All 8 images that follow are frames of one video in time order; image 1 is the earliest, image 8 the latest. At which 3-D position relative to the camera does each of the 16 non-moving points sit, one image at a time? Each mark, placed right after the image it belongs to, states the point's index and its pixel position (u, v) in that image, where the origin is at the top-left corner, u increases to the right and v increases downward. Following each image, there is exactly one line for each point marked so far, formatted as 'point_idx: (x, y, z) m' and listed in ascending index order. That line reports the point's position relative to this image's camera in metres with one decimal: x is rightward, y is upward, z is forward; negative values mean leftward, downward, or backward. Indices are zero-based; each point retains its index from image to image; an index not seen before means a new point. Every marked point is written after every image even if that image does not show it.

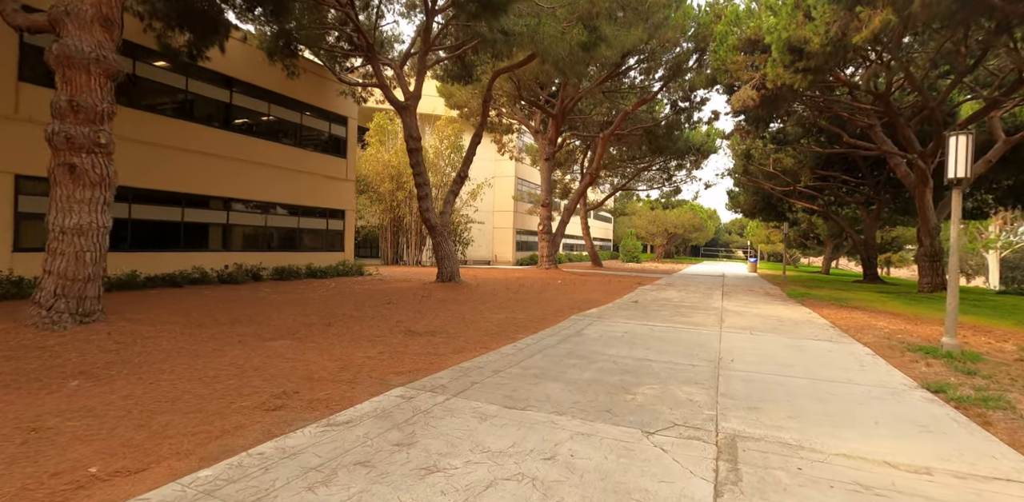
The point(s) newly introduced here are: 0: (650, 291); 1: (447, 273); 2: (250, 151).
0: (+4.1, -1.2, +15.2) m
1: (-1.8, -0.6, +14.2) m
2: (-7.7, +2.9, +15.4) m
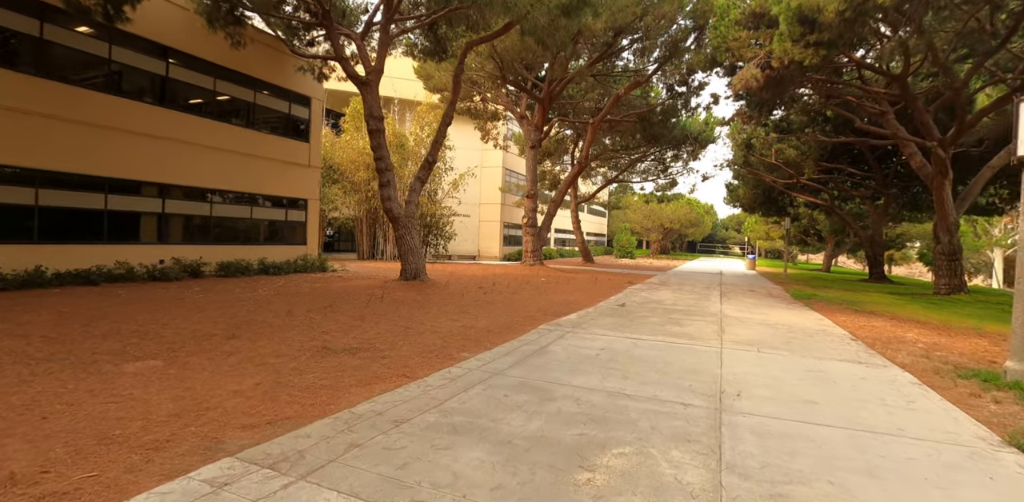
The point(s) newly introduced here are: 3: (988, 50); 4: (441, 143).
0: (+3.4, -1.1, +13.6) m
1: (-2.5, -0.5, +12.6) m
2: (-8.3, +3.1, +13.6) m
3: (+13.9, +5.9, +14.9) m
4: (-1.9, +2.8, +13.2) m
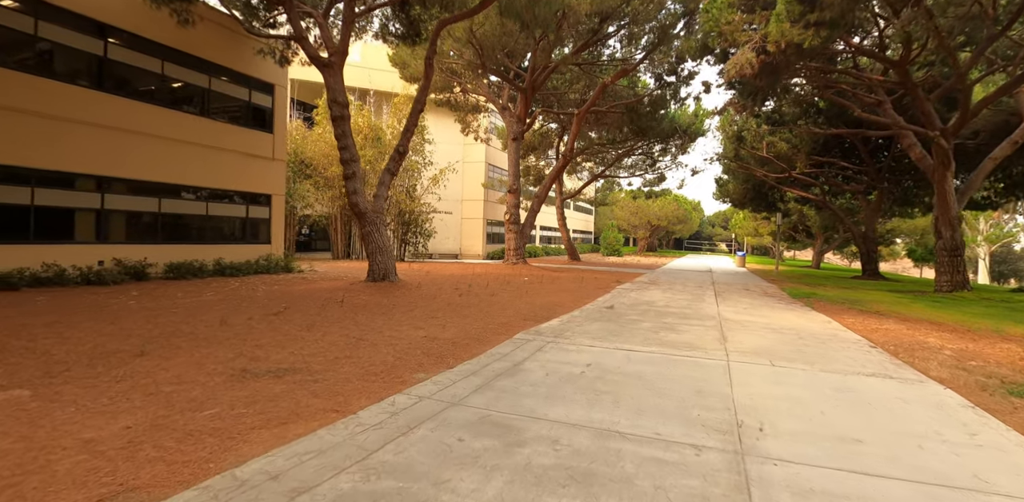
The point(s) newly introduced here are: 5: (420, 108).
0: (+2.9, -1.0, +12.6) m
1: (-3.0, -0.5, +11.5) m
2: (-8.9, +3.1, +12.4) m
3: (+13.3, +6.0, +14.1) m
4: (-2.4, +2.8, +12.1) m
5: (-2.2, +3.4, +12.1) m
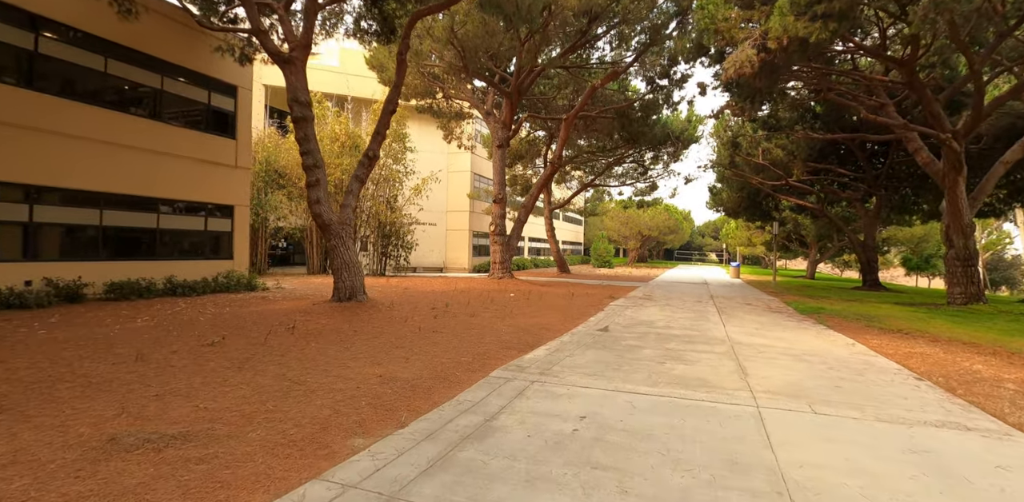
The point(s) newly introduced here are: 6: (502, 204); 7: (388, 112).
0: (+2.5, -1.3, +11.5) m
1: (-3.4, -0.8, +10.2) m
2: (-9.3, +2.7, +11.1) m
3: (+12.9, +5.8, +13.4) m
4: (-2.8, +2.5, +10.9) m
5: (-2.6, +3.1, +10.9) m
6: (-0.4, +1.7, +19.1) m
7: (-2.7, +3.0, +10.9) m
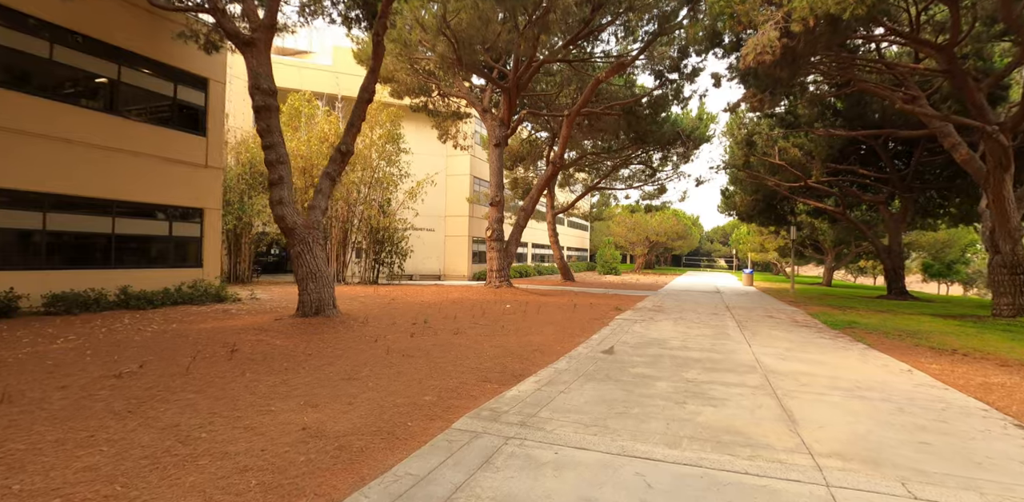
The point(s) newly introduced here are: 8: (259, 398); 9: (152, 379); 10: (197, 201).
0: (+2.4, -1.5, +10.1) m
1: (-3.5, -0.9, +8.9) m
2: (-9.4, +2.6, +9.9) m
3: (+12.7, +5.6, +11.9) m
4: (-2.9, +2.4, +9.7) m
5: (-2.8, +2.9, +9.7) m
6: (-0.5, +1.5, +17.8) m
7: (-2.8, +2.9, +9.7) m
8: (-2.3, -1.3, +4.7) m
9: (-3.7, -1.3, +5.4) m
10: (-8.1, +1.3, +12.9) m
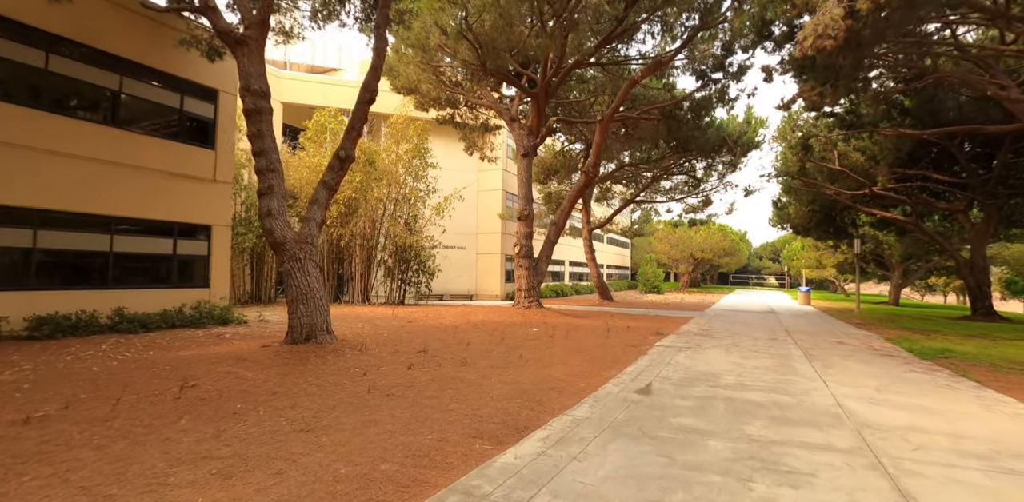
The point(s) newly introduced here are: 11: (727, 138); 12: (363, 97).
0: (+2.7, -1.7, +8.5) m
1: (-3.2, -1.2, +7.9) m
2: (-9.1, +2.2, +9.4) m
3: (+13.2, +5.4, +9.8) m
4: (-2.6, +2.1, +8.7) m
5: (-2.5, +2.6, +8.7) m
6: (+0.5, +0.9, +16.5) m
7: (-2.5, +2.6, +8.7) m
8: (-2.4, -1.5, +3.6) m
9: (-3.7, -1.5, +4.3) m
10: (-7.5, +0.8, +12.3) m
11: (+7.8, +4.1, +18.6) m
12: (-2.5, +2.6, +8.7) m
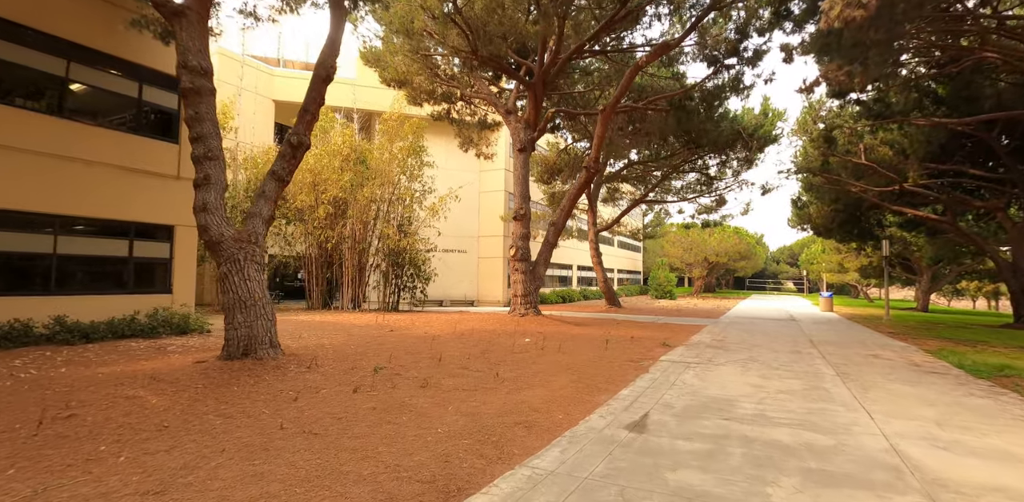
0: (+2.4, -1.7, +7.2) m
1: (-3.6, -1.2, +6.7) m
2: (-9.4, +2.2, +8.5) m
3: (+12.8, +5.4, +8.3) m
4: (-2.9, +2.1, +7.6) m
5: (-2.8, +2.6, +7.6) m
6: (+0.4, +0.9, +15.3) m
7: (-2.8, +2.6, +7.6) m
8: (-2.8, -1.4, +2.4) m
9: (-4.2, -1.4, +3.2) m
10: (-7.7, +0.8, +11.3) m
11: (+7.8, +4.1, +17.2) m
12: (-2.9, +2.6, +7.5) m
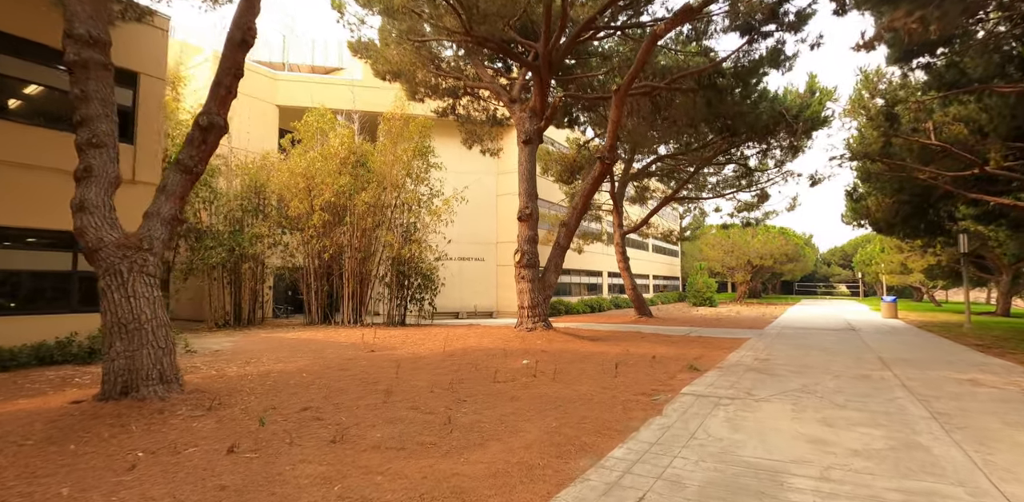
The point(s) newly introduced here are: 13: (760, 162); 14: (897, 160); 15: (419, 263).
0: (+2.0, -1.7, +5.3) m
1: (-4.0, -1.3, +5.3) m
2: (-9.7, +1.9, +7.5) m
3: (+12.4, +5.7, +5.7) m
4: (-3.4, +2.0, +6.1) m
5: (-3.2, +2.5, +6.1) m
6: (+0.5, +0.7, +13.5) m
7: (-3.3, +2.5, +6.1) m
8: (-3.6, -1.4, +0.9) m
9: (-4.8, -1.5, +1.8) m
10: (-7.8, +0.5, +10.1) m
11: (+8.0, +4.1, +14.9) m
12: (-3.3, +2.5, +6.1) m
13: (+9.1, +3.2, +18.9) m
14: (+12.5, +2.9, +16.6) m
15: (-3.3, -0.4, +18.3) m
